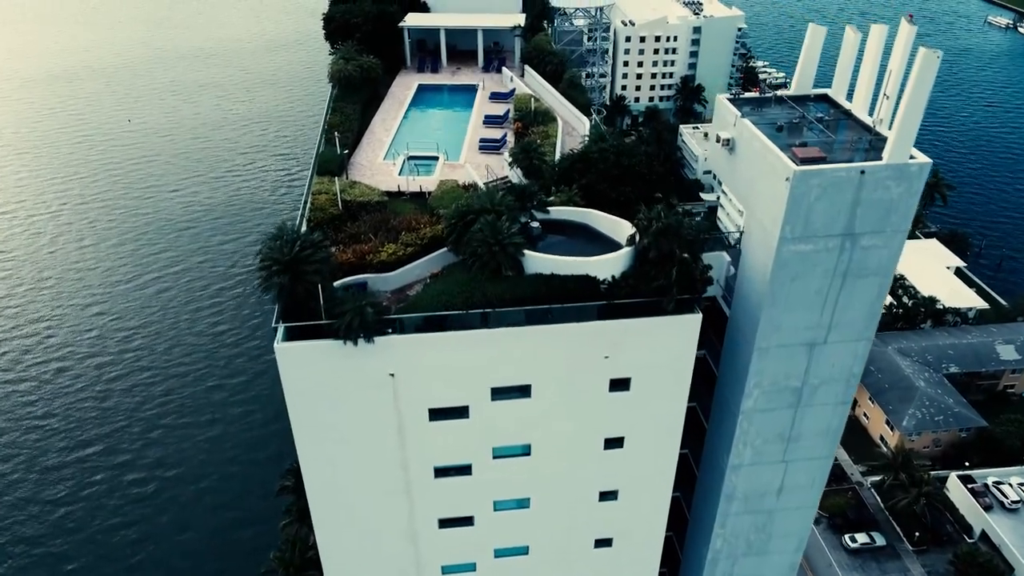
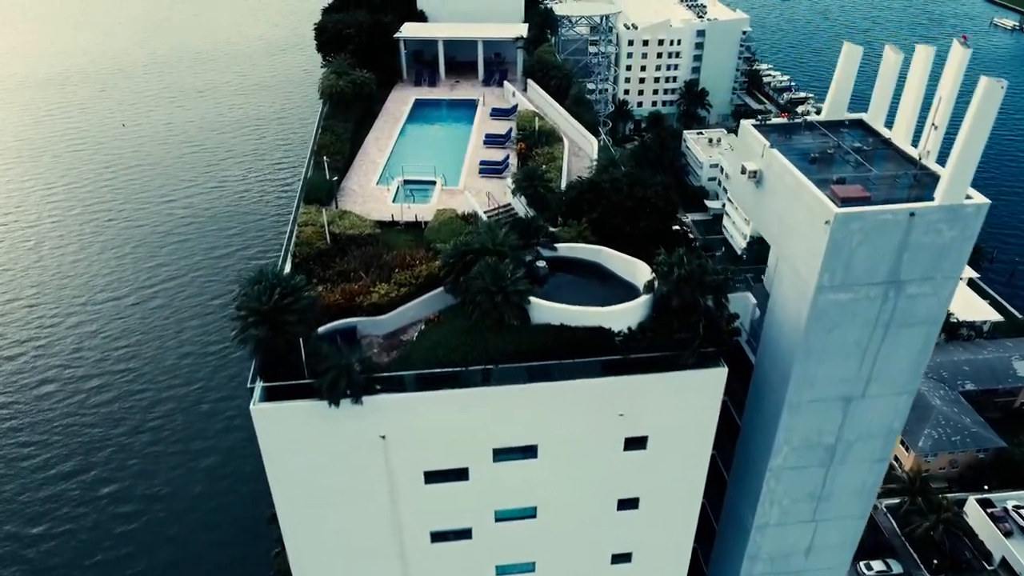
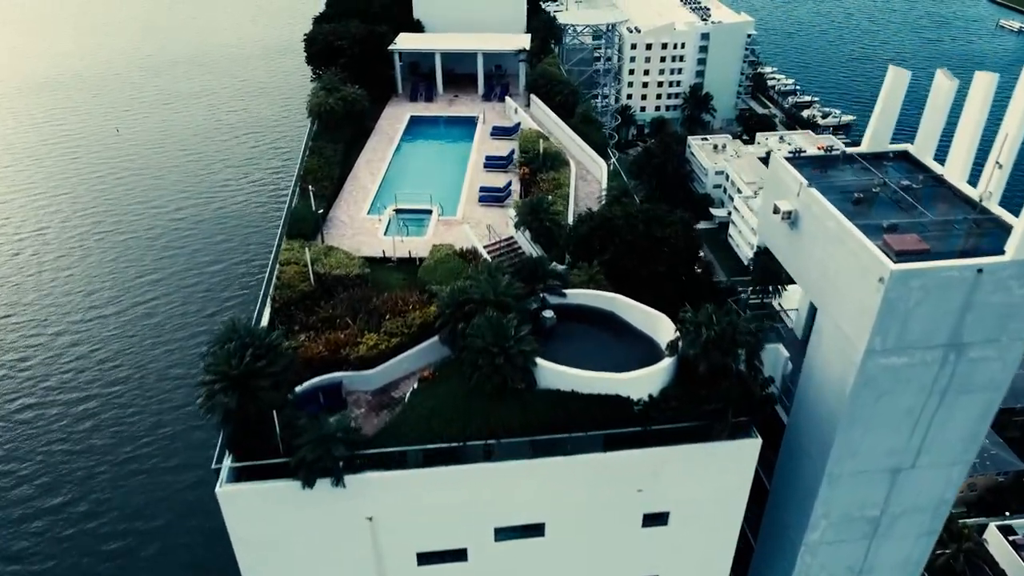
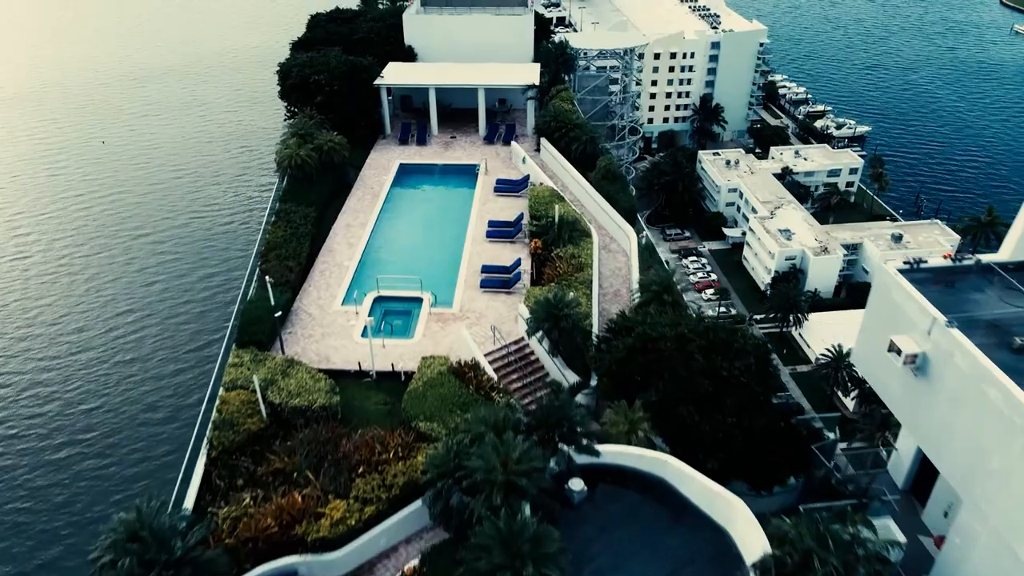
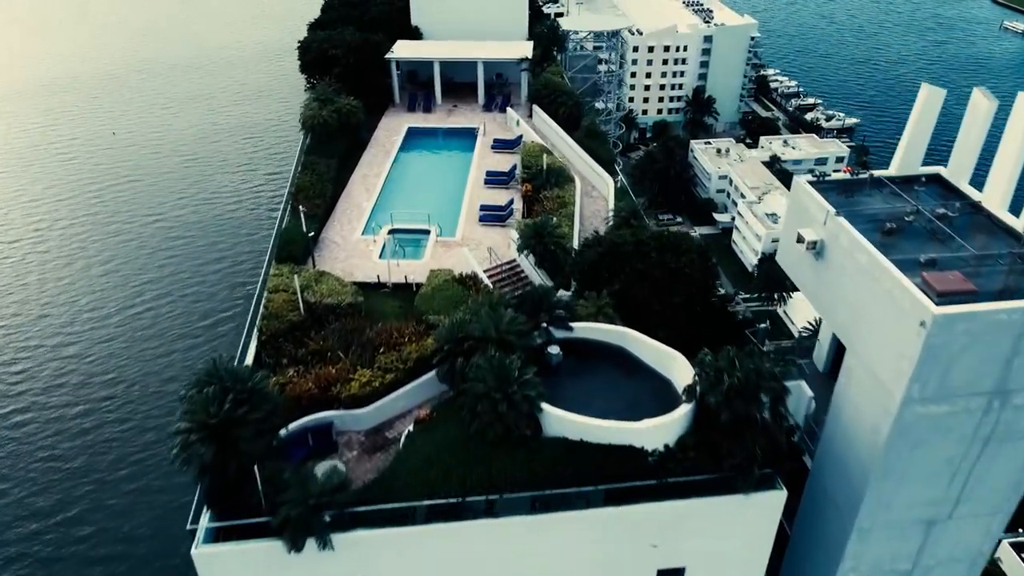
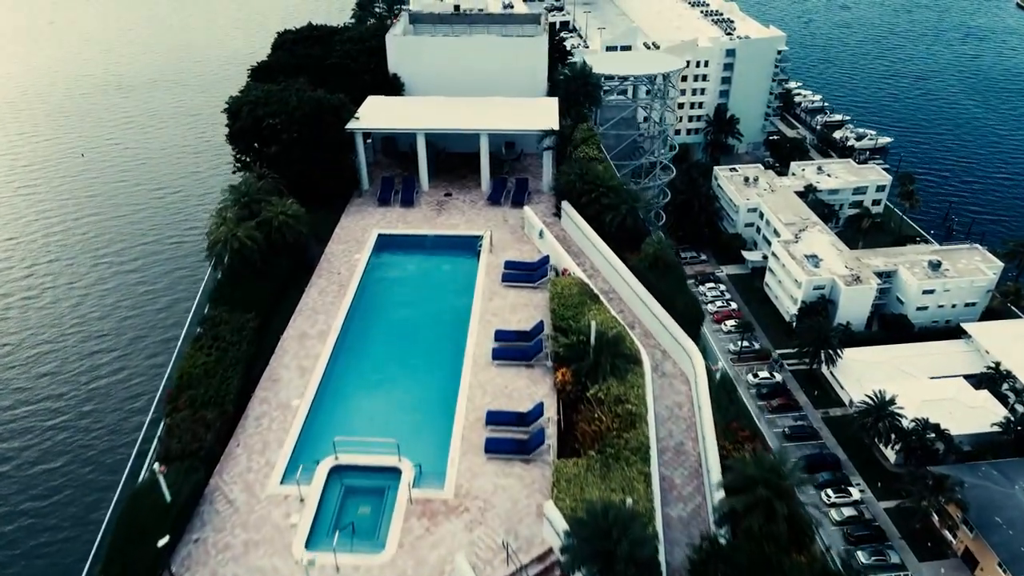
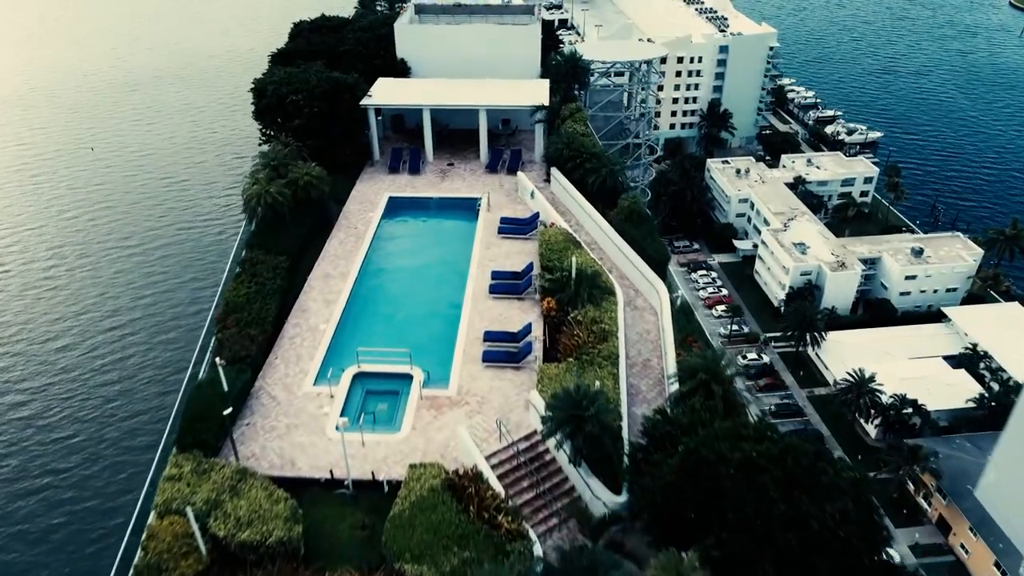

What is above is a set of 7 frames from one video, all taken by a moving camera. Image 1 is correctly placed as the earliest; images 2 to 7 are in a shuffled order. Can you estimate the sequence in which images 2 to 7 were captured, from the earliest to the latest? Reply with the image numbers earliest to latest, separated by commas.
2, 3, 5, 4, 7, 6
